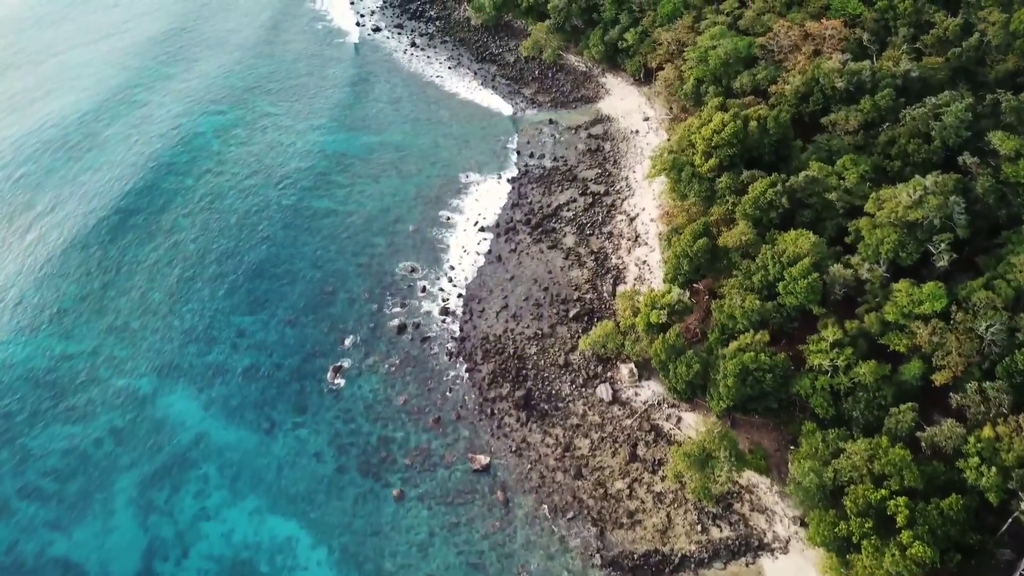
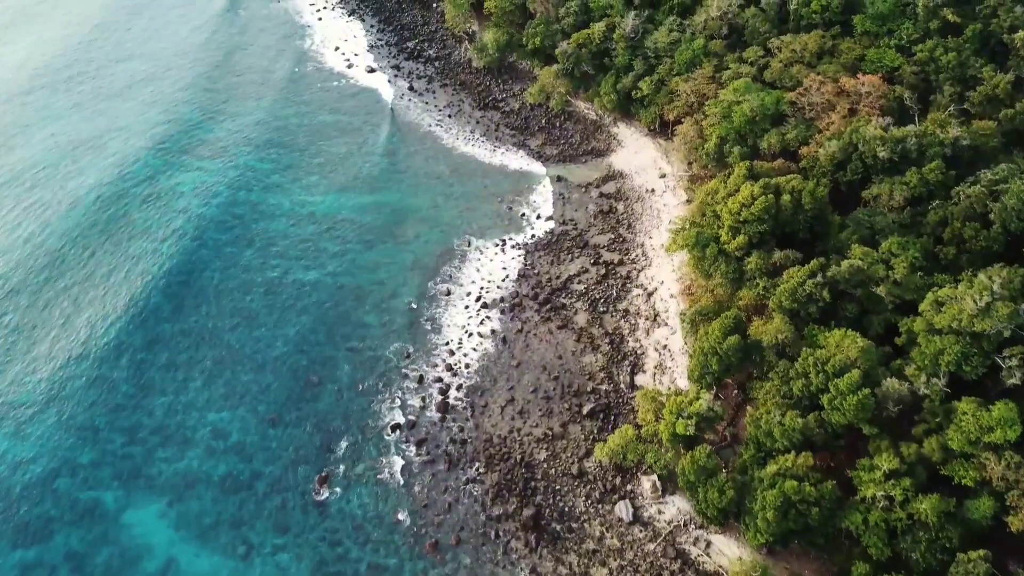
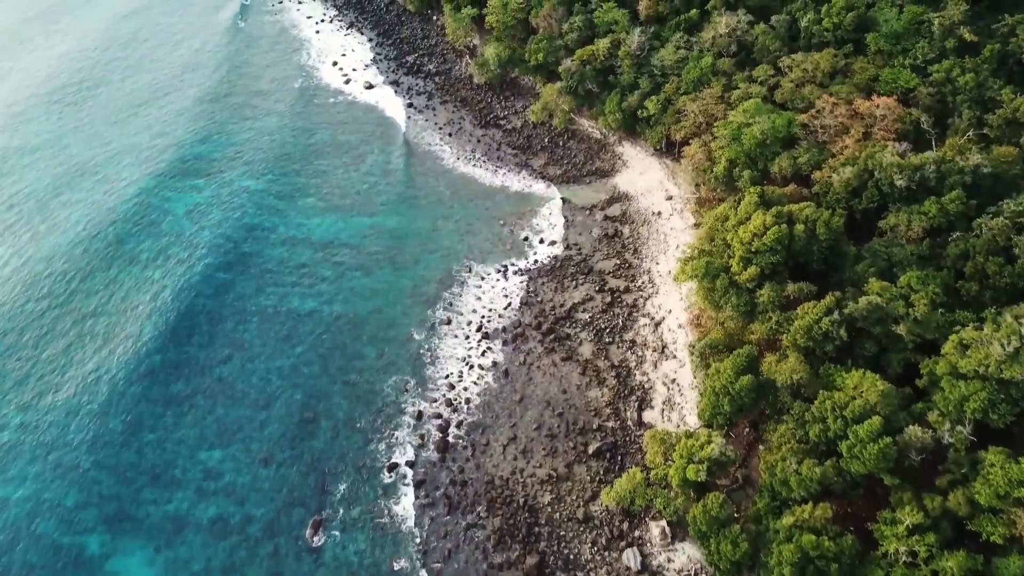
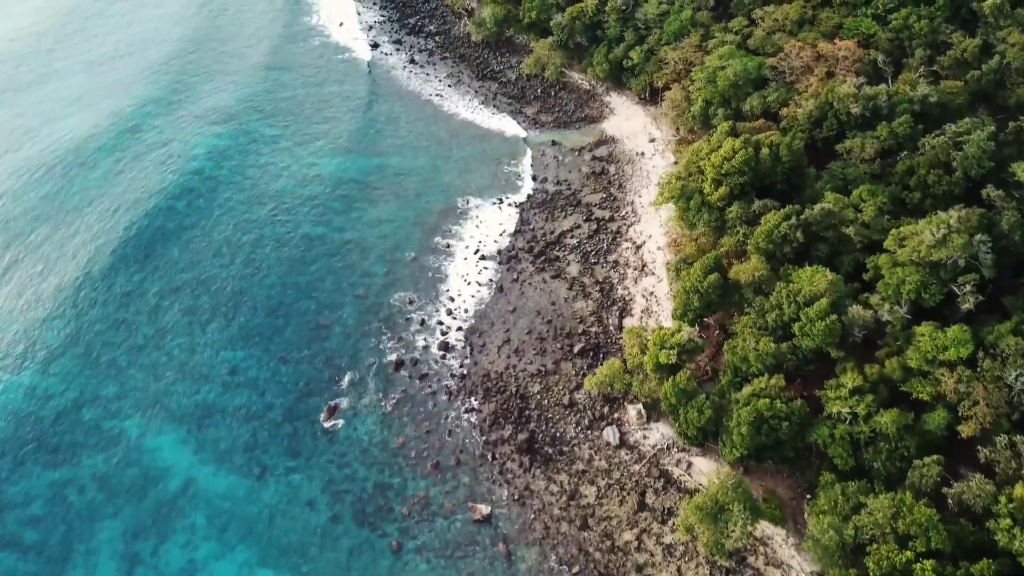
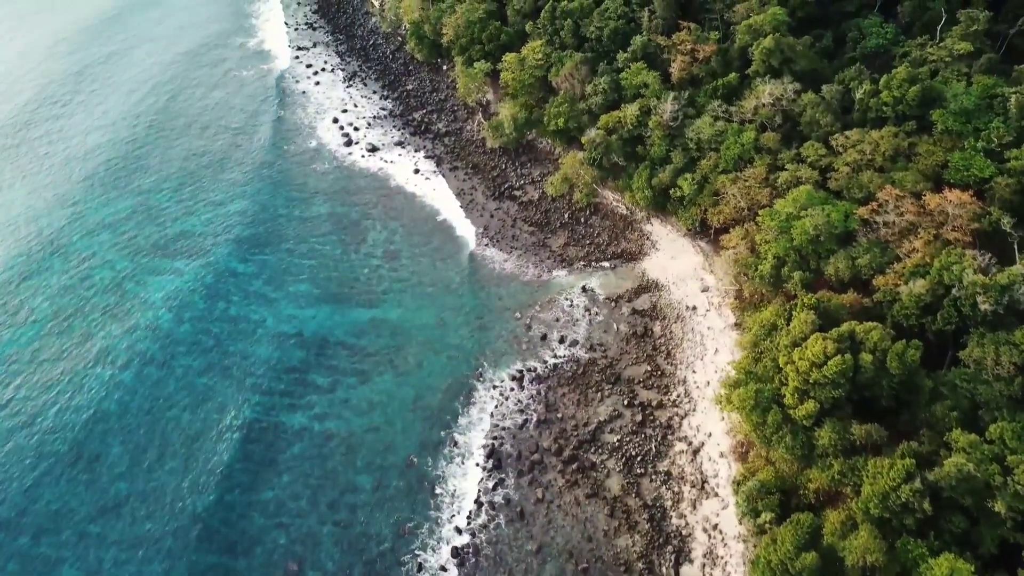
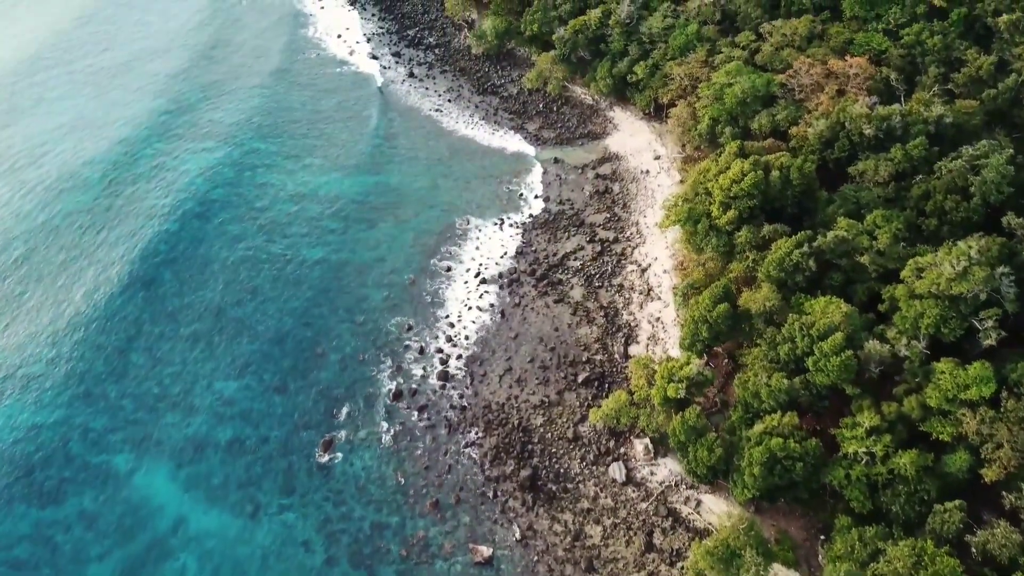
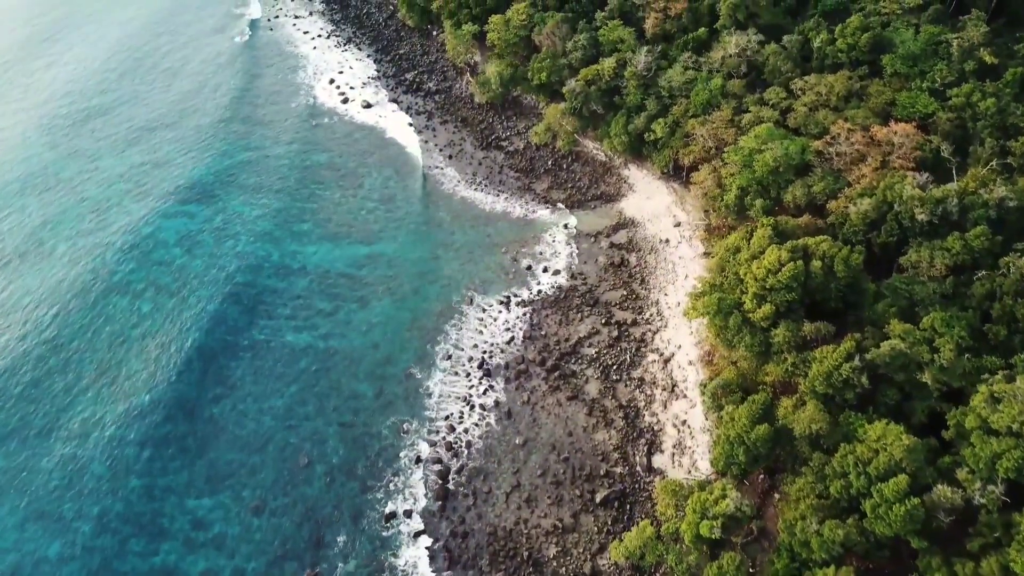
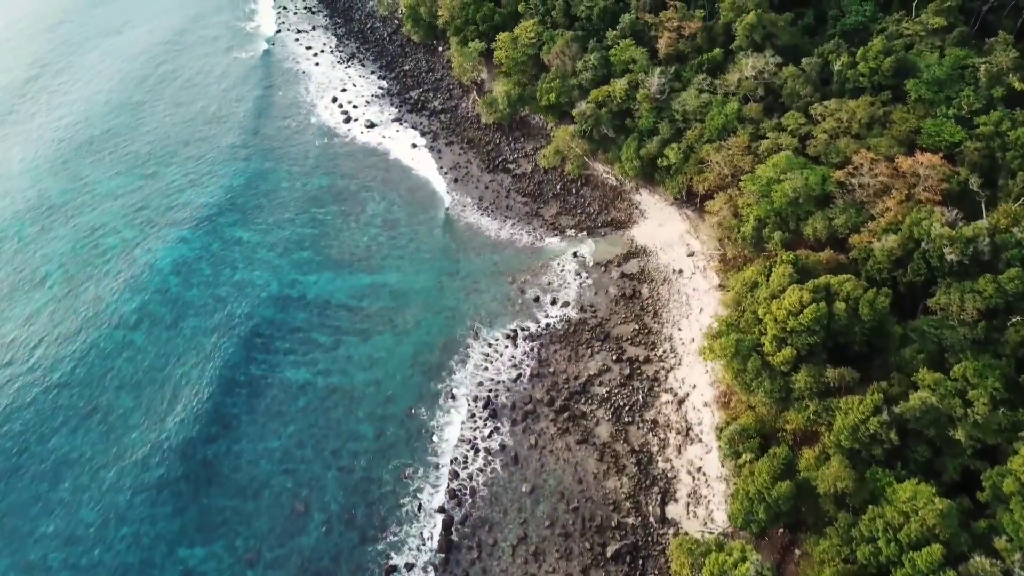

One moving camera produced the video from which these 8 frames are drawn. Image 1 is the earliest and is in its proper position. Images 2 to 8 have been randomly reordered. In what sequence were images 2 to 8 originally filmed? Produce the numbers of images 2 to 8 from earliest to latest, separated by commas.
4, 6, 2, 3, 7, 8, 5
